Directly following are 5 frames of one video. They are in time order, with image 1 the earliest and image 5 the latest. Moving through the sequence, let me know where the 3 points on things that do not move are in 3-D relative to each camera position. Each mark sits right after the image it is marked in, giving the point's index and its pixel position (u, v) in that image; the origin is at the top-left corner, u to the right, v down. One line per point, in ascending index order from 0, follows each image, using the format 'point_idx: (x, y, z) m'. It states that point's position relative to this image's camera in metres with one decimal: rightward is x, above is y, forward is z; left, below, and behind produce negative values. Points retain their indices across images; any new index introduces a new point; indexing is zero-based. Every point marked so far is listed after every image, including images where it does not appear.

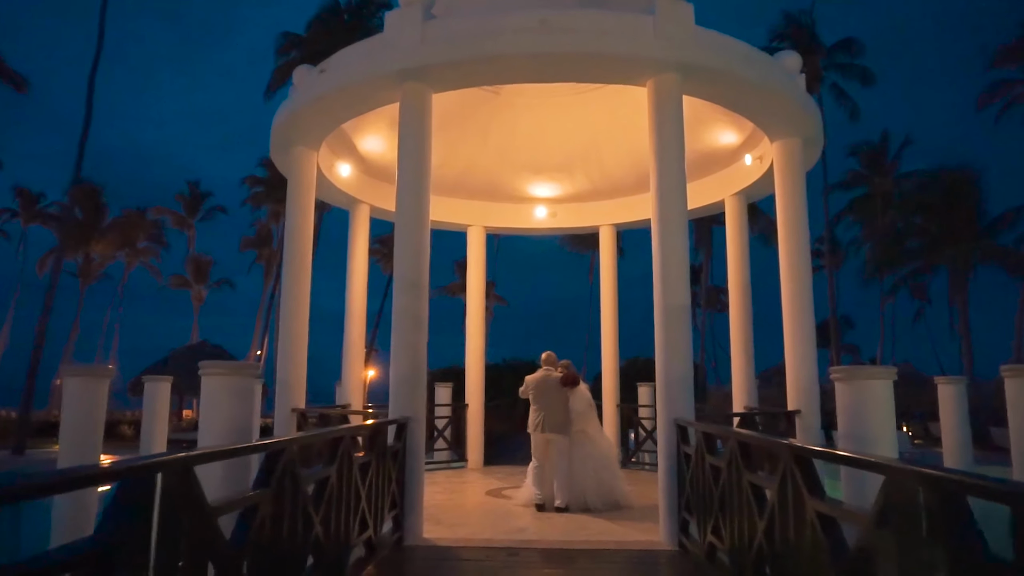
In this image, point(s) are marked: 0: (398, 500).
0: (-0.9, -1.6, +5.0) m
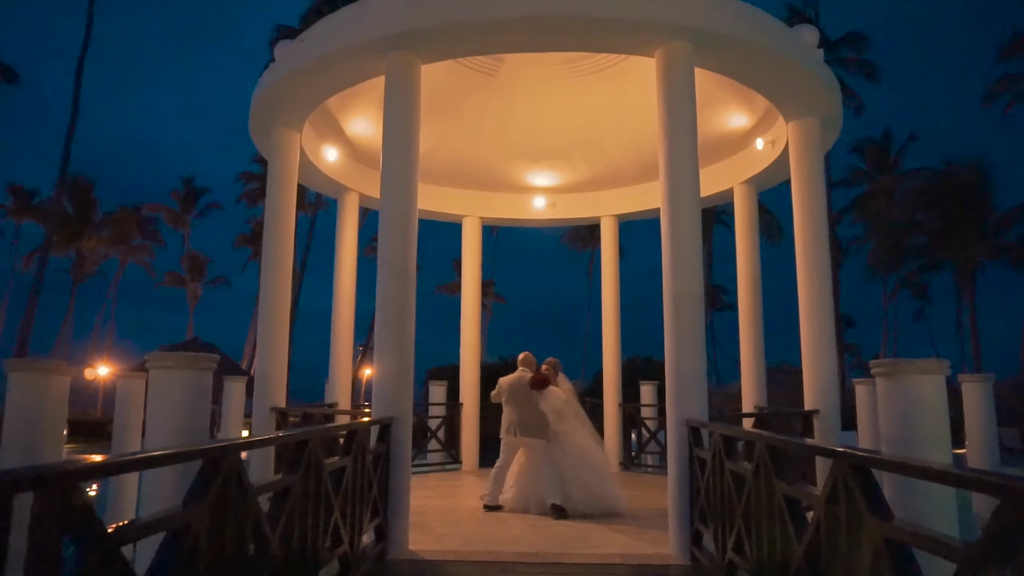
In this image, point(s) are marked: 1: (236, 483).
0: (-0.9, -1.5, +4.6) m
1: (-1.0, -0.7, +2.4) m
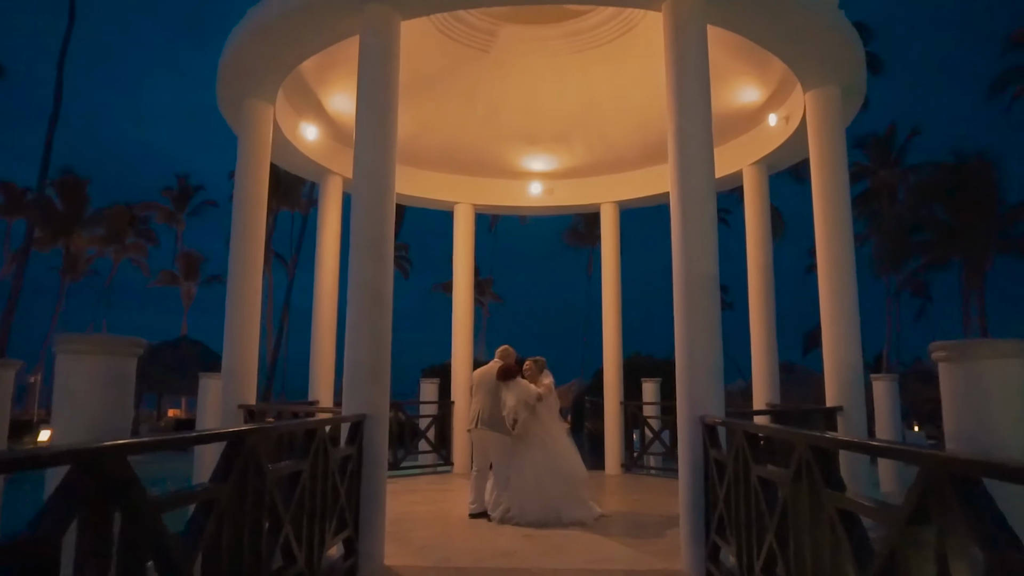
0: (-1.0, -1.4, +4.0) m
1: (-1.1, -0.6, +1.8) m
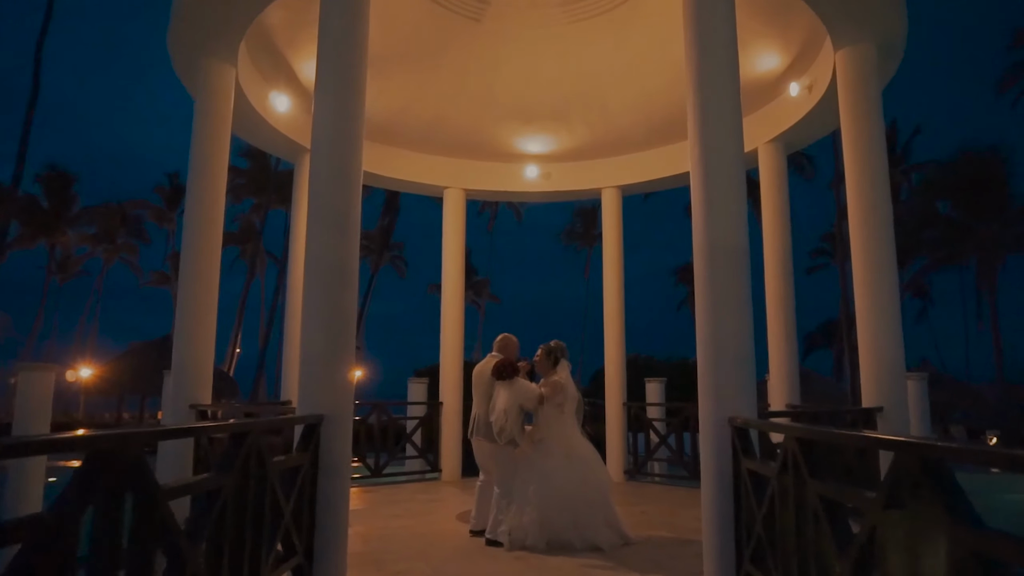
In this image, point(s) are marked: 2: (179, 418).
0: (-1.0, -1.3, +3.3) m
1: (-1.1, -0.4, +1.1) m
2: (-2.6, -1.0, +5.1) m
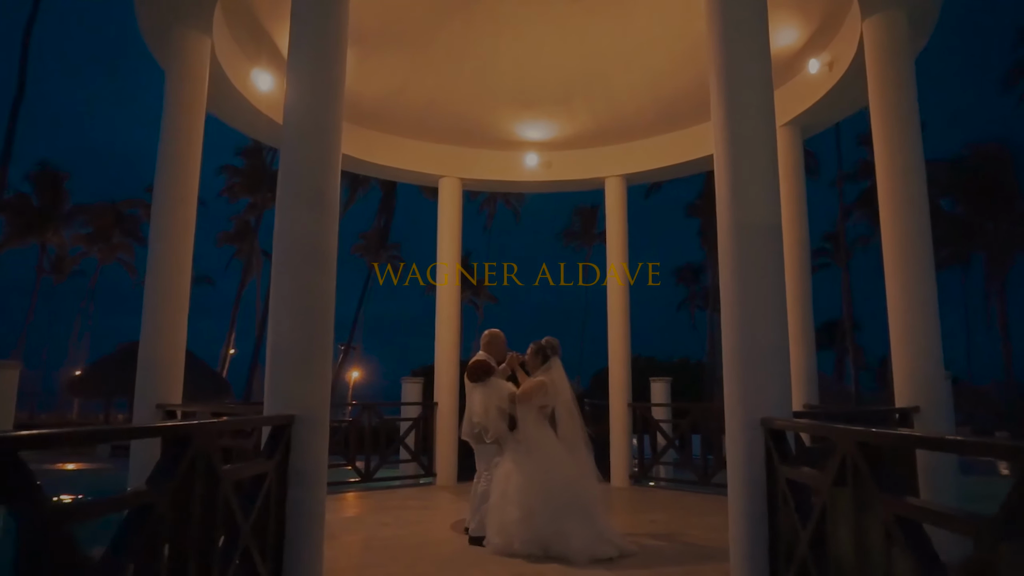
0: (-1.0, -1.2, +2.9) m
1: (-1.1, -0.3, +0.7) m
2: (-2.6, -0.9, +4.7) m
